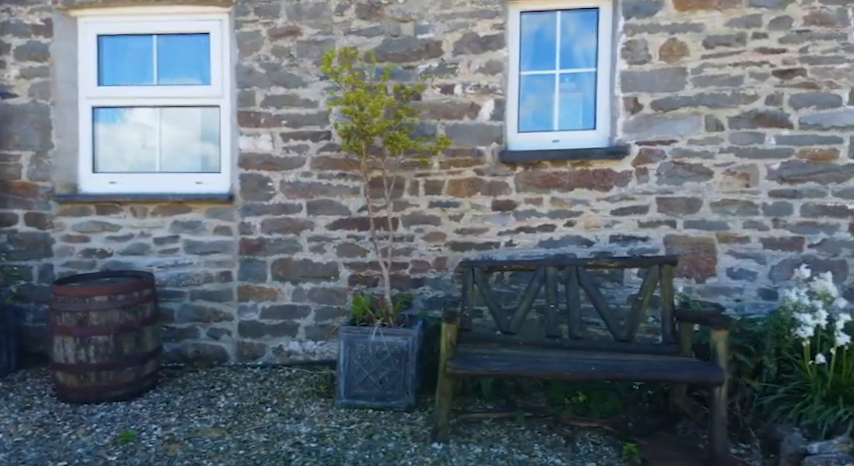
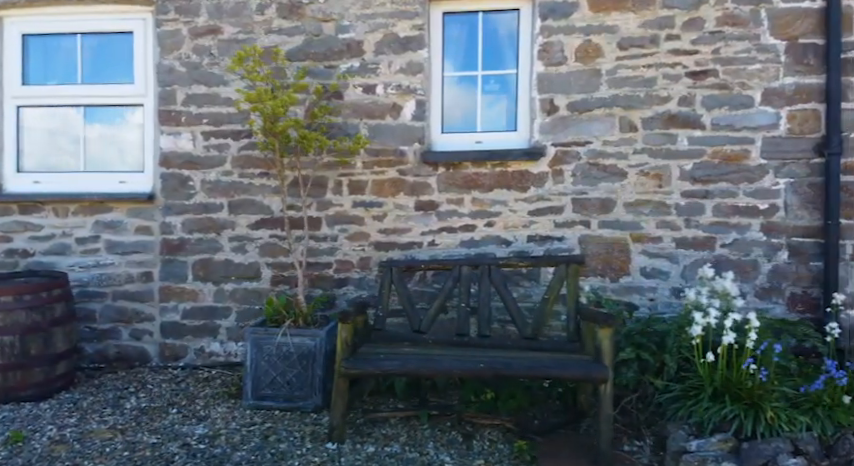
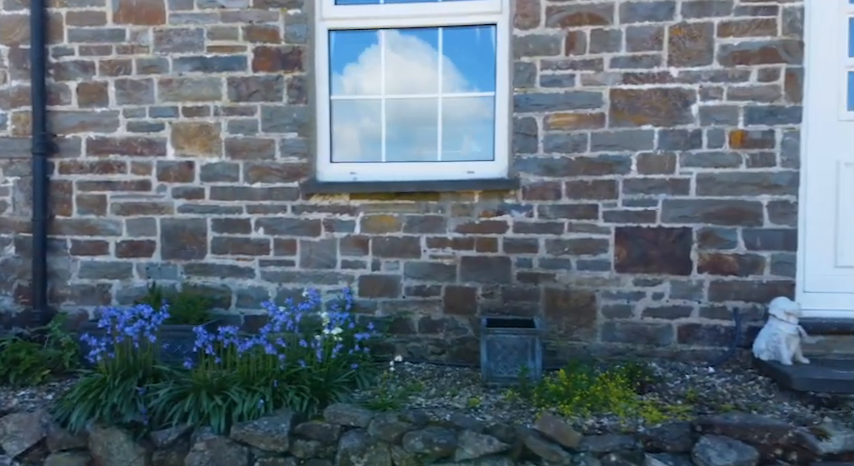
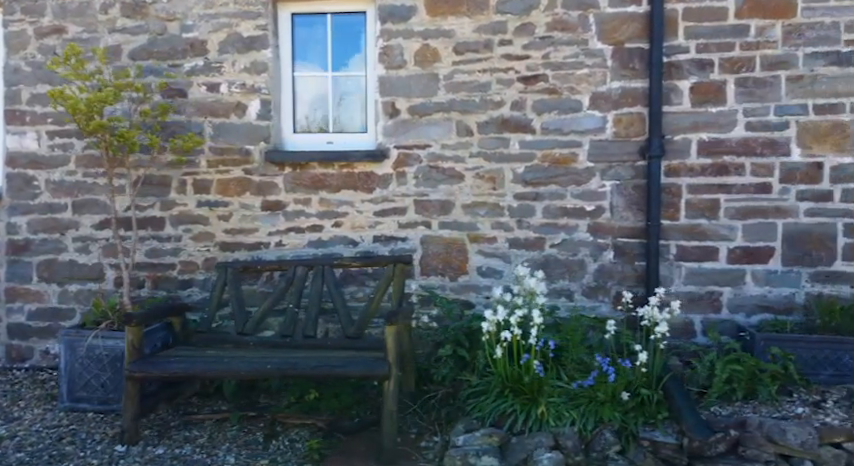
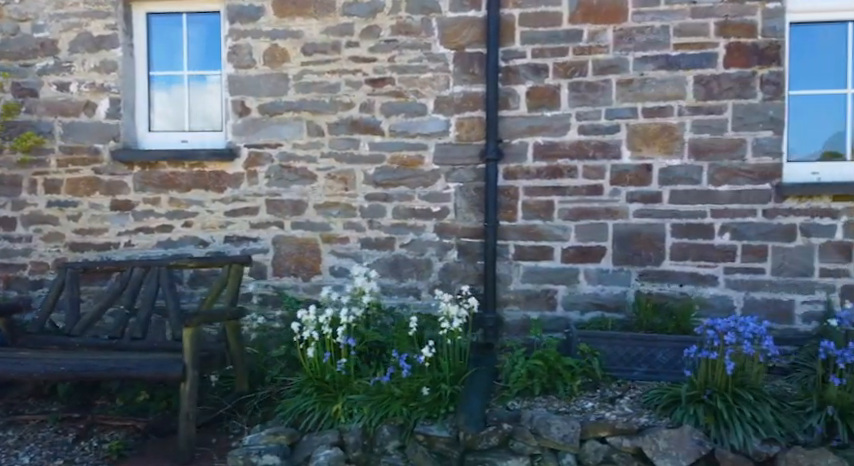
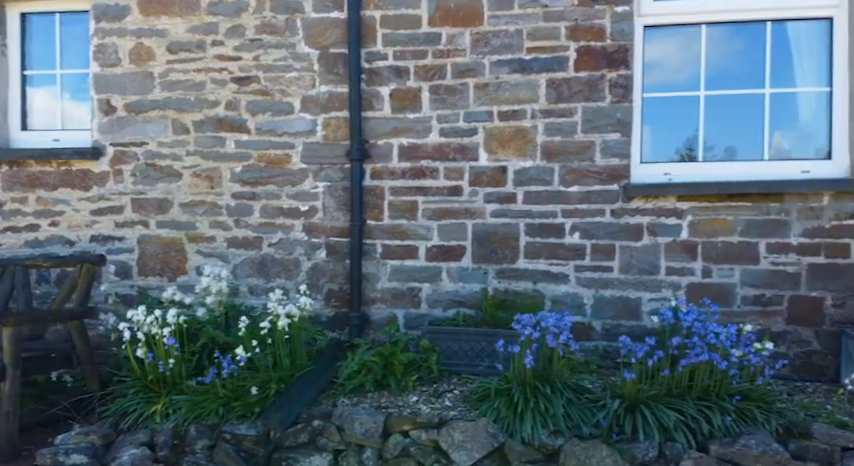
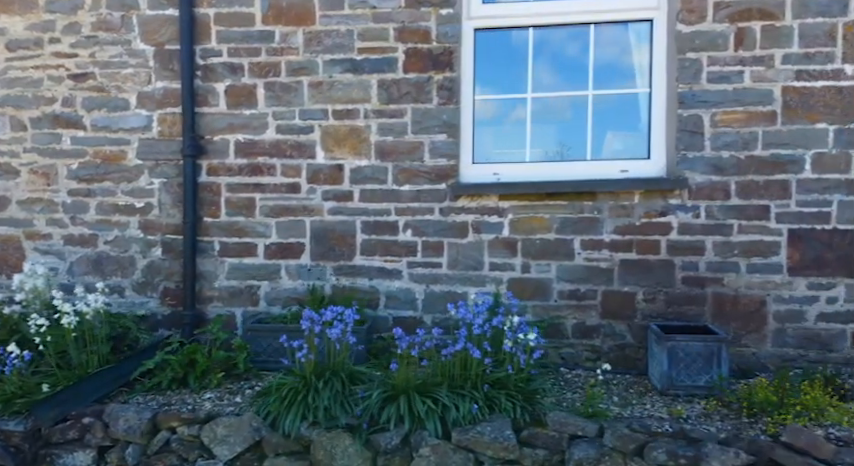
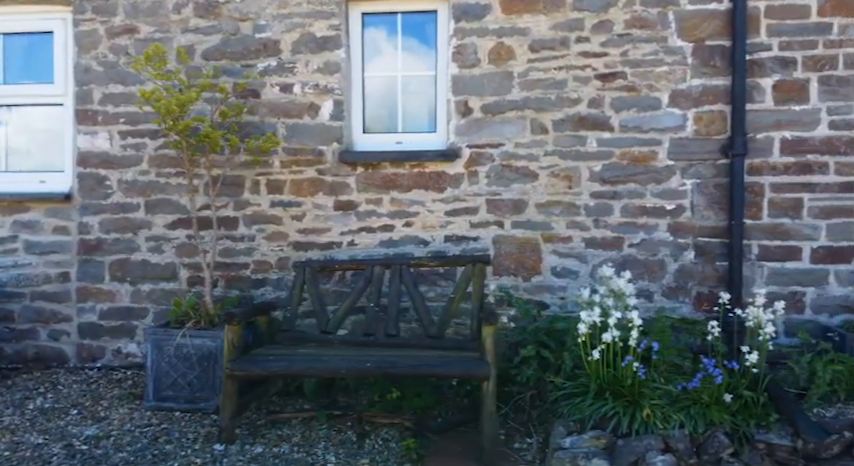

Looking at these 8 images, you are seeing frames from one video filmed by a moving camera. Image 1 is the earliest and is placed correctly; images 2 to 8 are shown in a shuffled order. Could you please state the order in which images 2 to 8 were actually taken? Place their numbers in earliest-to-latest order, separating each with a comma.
2, 8, 4, 5, 6, 7, 3
